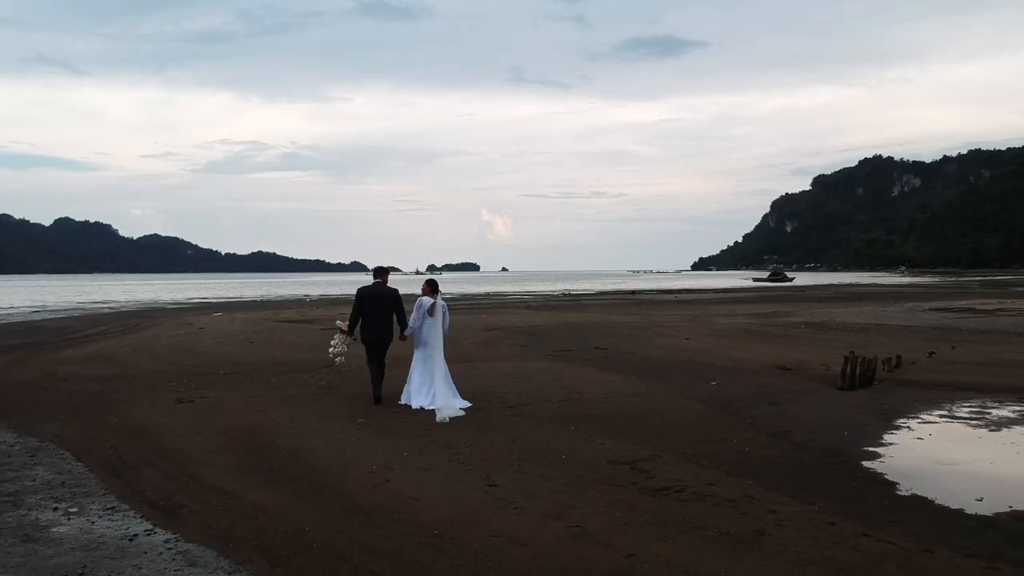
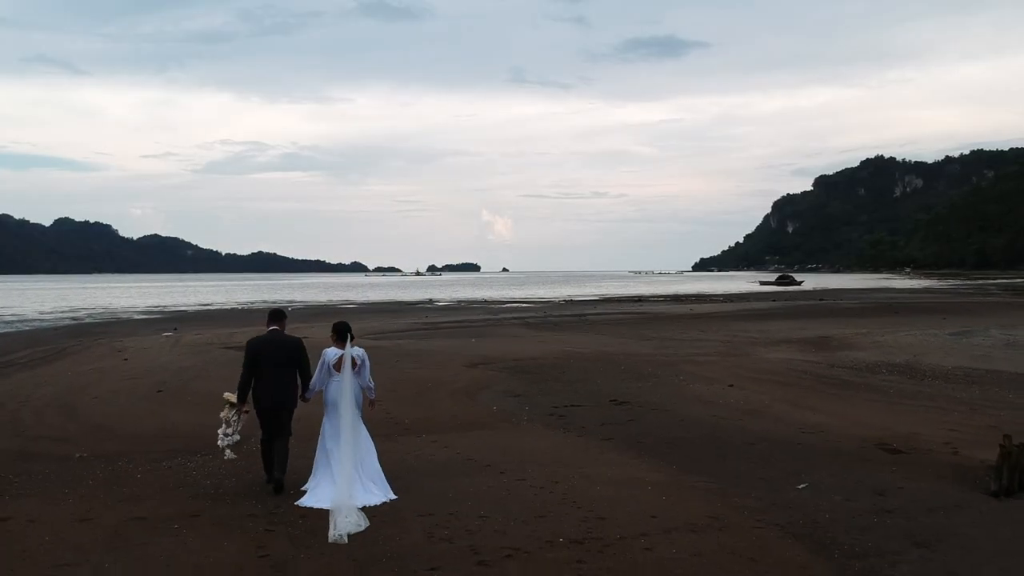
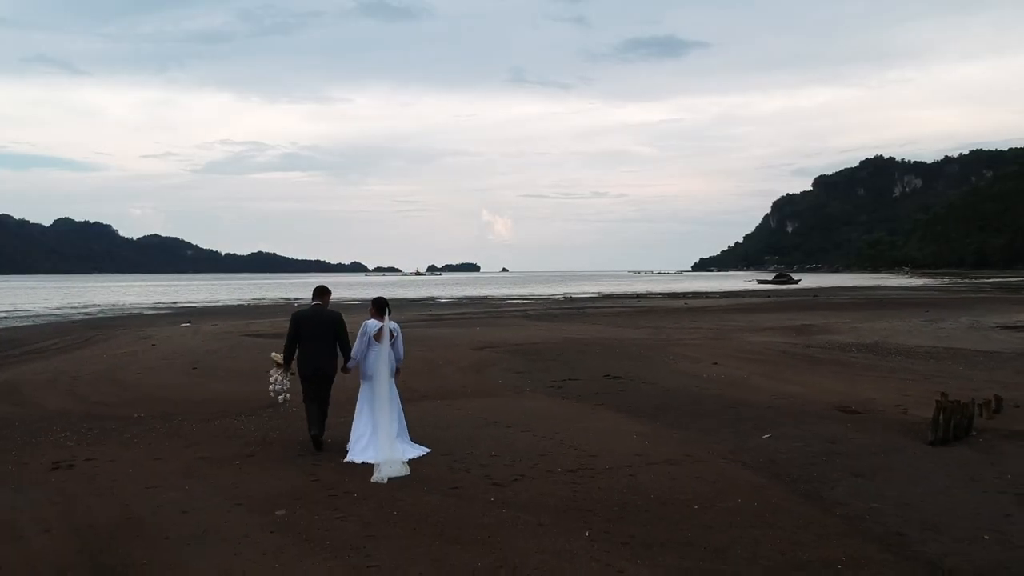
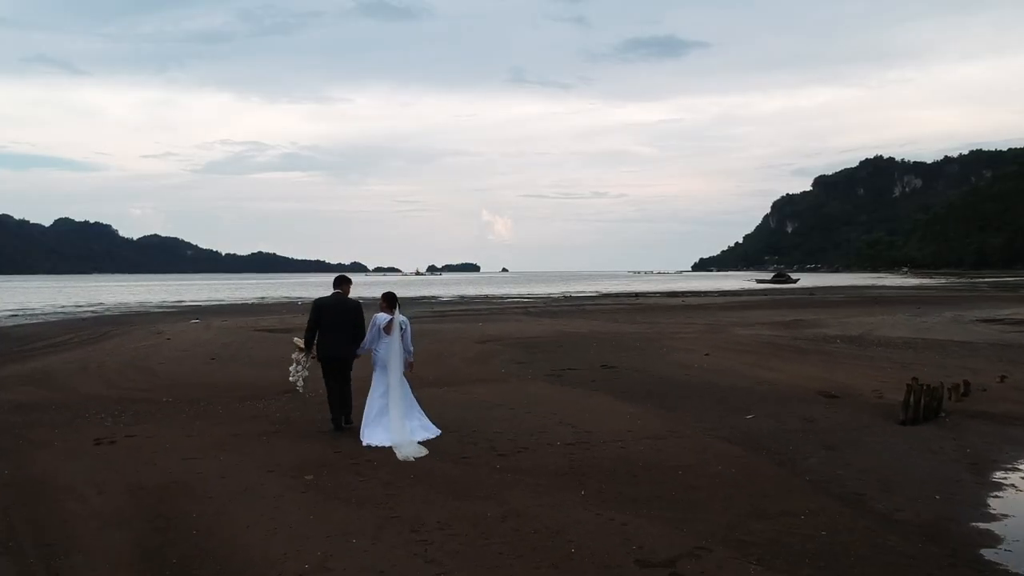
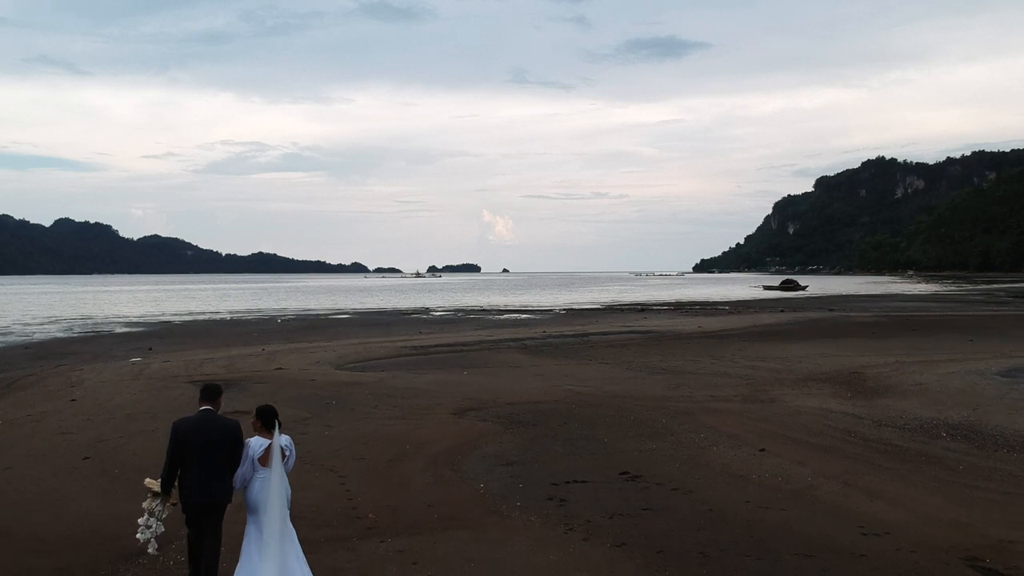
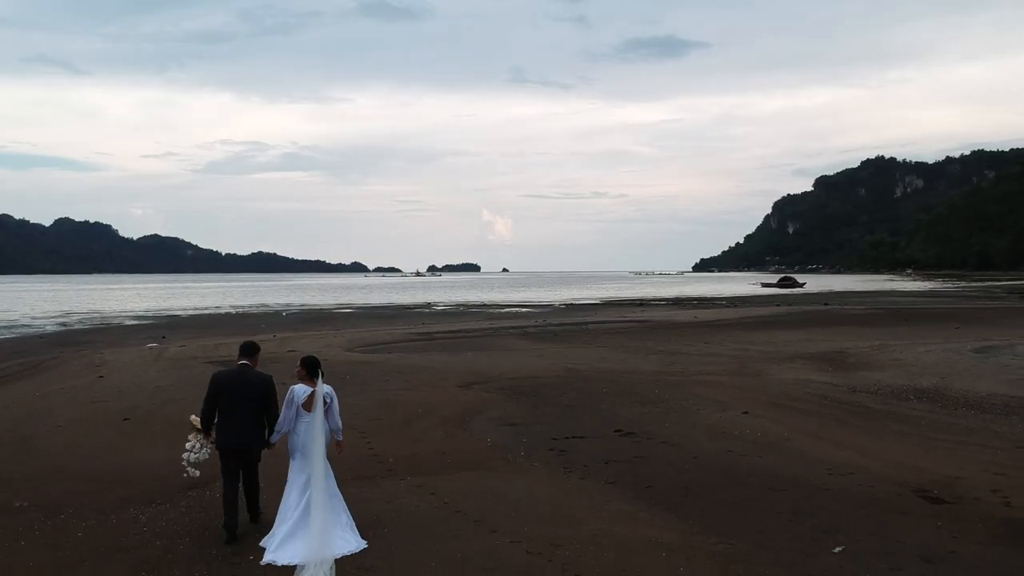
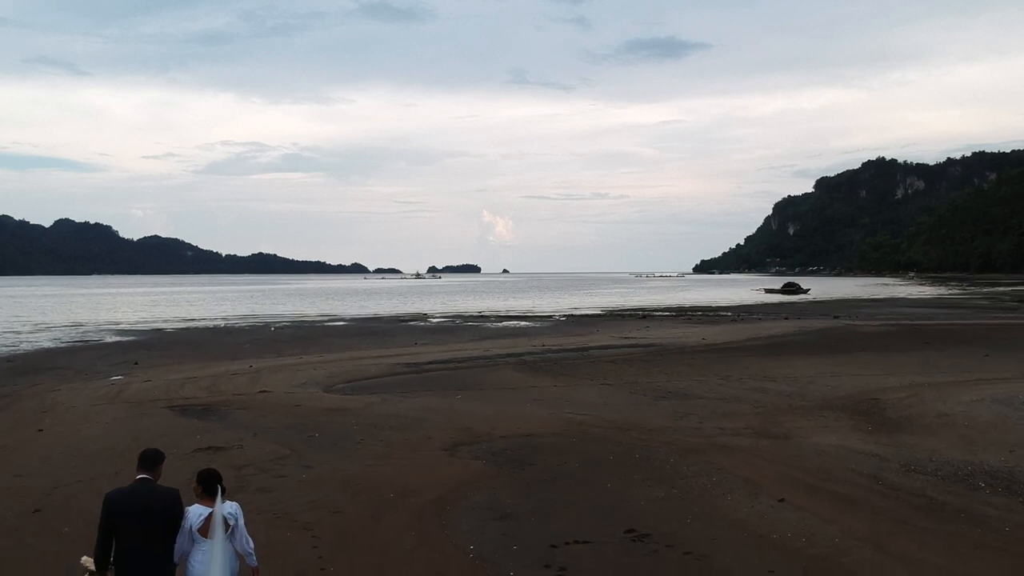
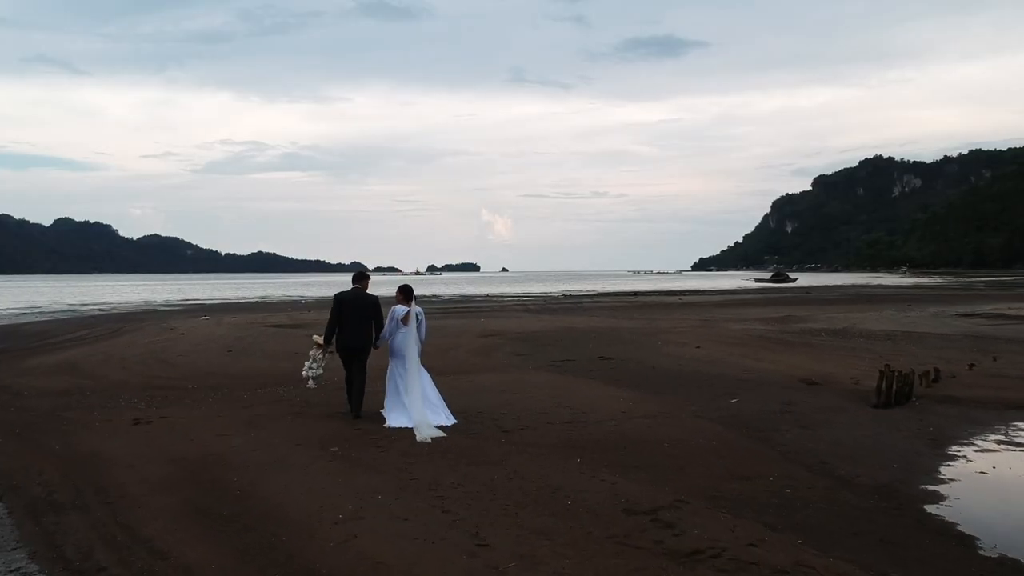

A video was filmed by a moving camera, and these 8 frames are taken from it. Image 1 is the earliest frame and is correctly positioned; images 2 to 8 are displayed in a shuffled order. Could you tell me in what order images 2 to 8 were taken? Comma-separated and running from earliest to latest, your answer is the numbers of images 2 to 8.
8, 4, 3, 2, 6, 5, 7
